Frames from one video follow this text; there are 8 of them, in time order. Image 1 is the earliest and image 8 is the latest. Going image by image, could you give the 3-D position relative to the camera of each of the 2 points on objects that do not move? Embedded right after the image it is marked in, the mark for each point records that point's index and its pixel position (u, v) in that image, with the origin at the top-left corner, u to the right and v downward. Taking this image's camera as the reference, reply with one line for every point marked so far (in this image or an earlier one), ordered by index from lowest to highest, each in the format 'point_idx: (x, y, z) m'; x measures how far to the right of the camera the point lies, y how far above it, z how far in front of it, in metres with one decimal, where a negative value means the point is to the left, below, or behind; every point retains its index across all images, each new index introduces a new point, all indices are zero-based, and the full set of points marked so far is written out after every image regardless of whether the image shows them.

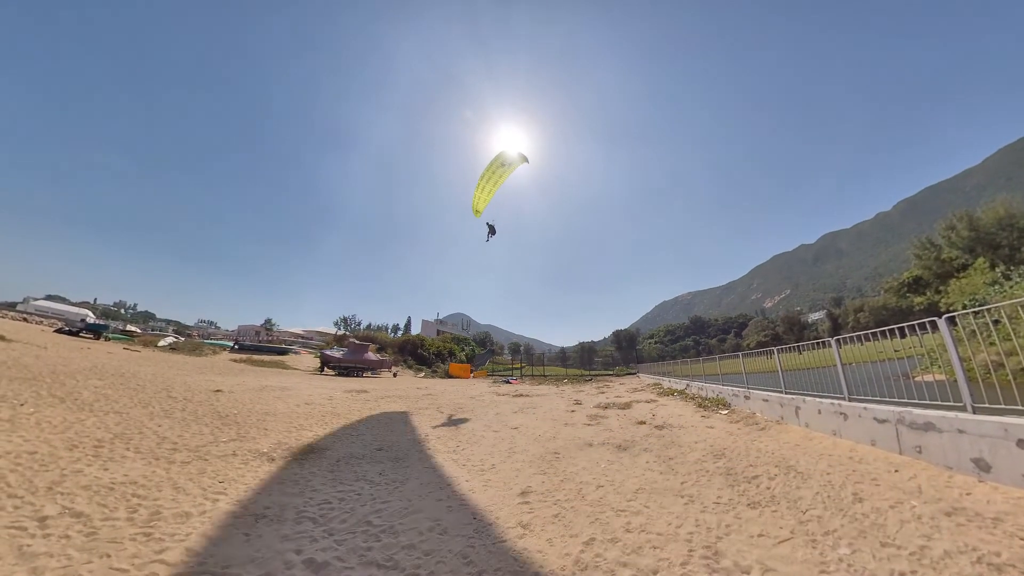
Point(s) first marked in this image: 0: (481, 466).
0: (-0.6, -4.0, +8.3) m
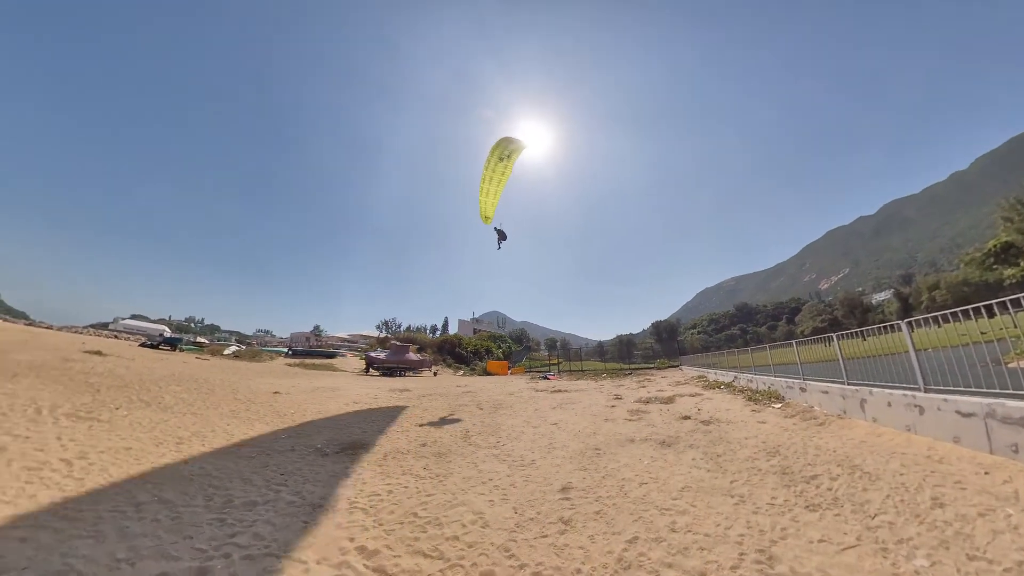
0: (+0.3, -3.9, +8.4) m
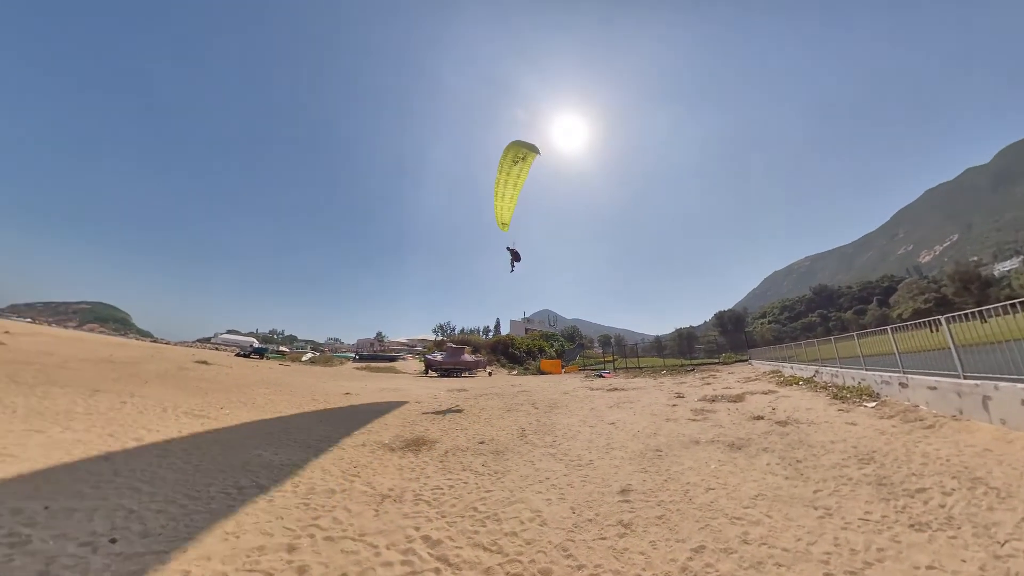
0: (+1.5, -3.8, +8.2) m
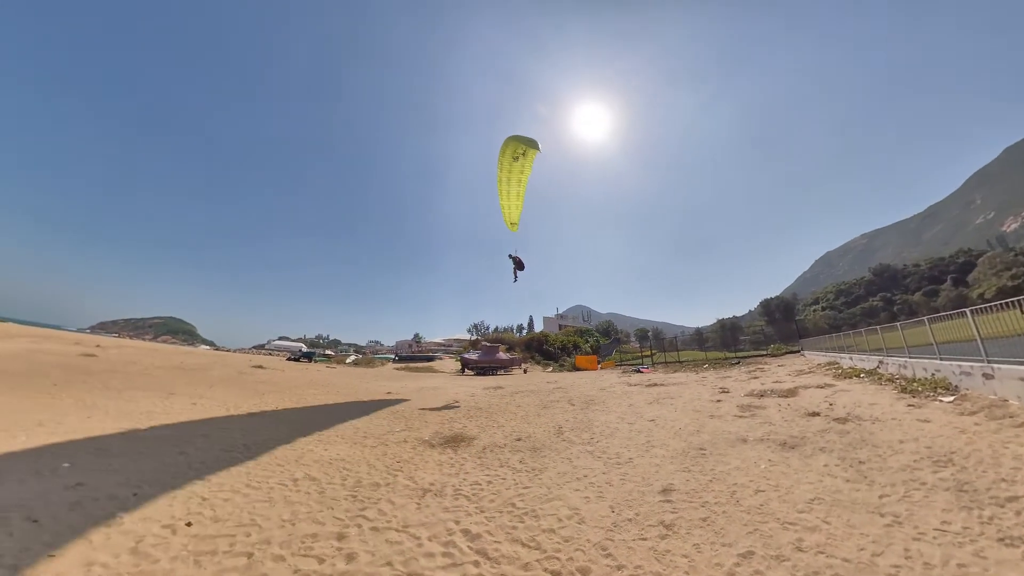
0: (+2.3, -3.7, +8.0) m
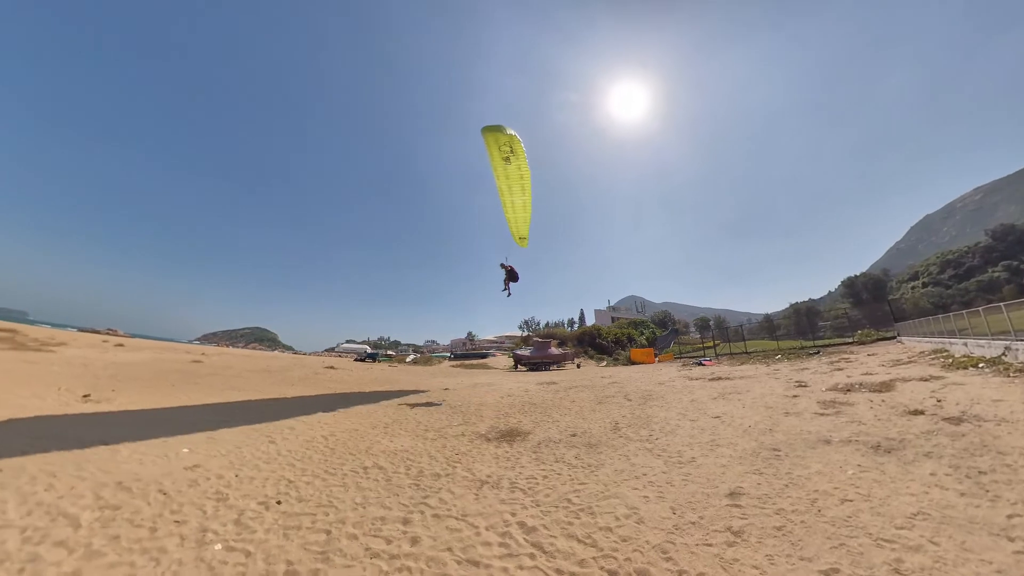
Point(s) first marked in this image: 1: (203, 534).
0: (+3.4, -3.4, +7.5) m
1: (-4.2, -3.4, +5.2) m
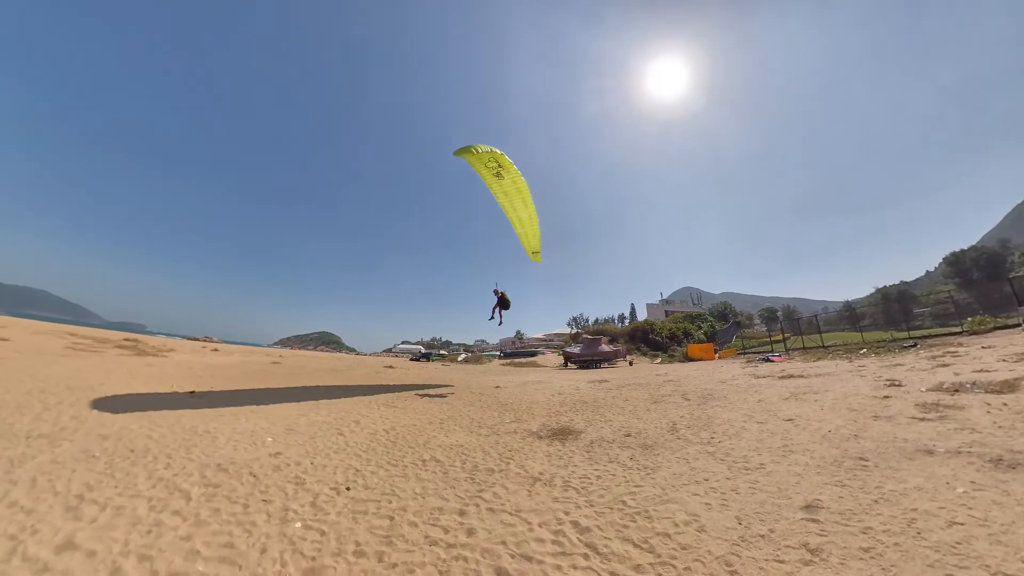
0: (+4.3, -3.3, +6.9) m
1: (-3.6, -3.6, +5.9) m
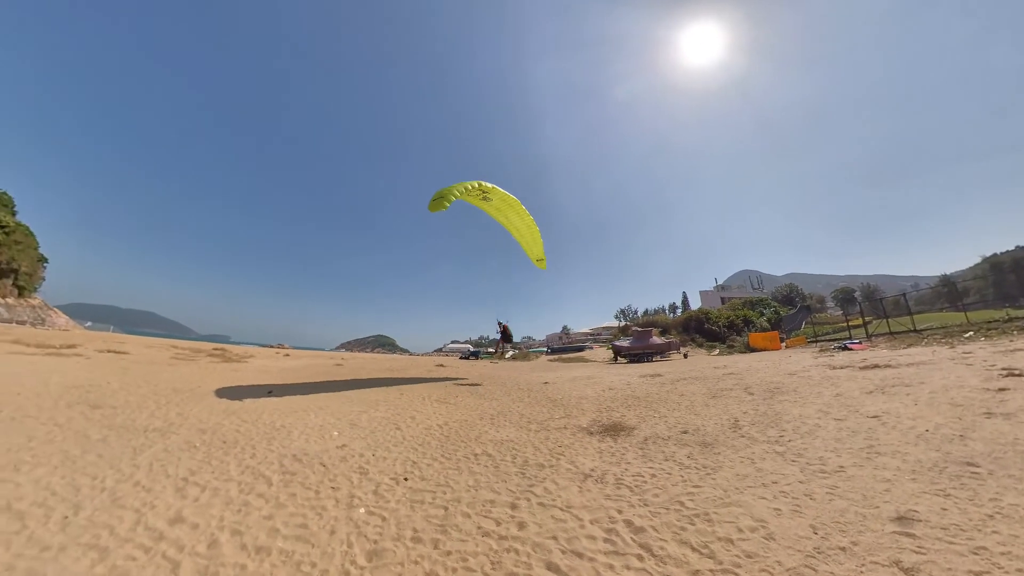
0: (+5.1, -3.0, +6.2) m
1: (-2.8, -3.7, +6.3) m
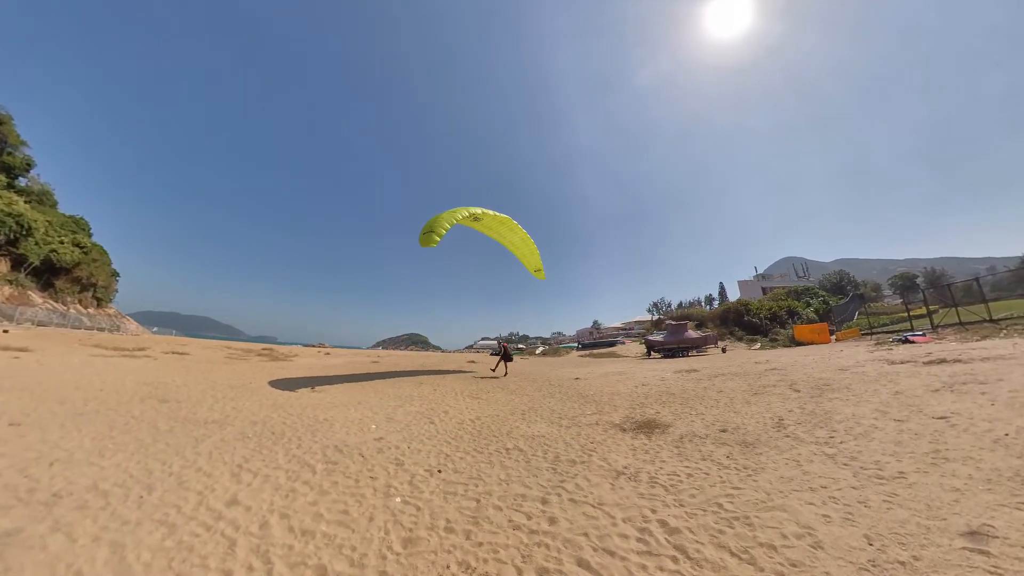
0: (+5.5, -2.8, +5.7) m
1: (-2.3, -3.7, +6.5) m
